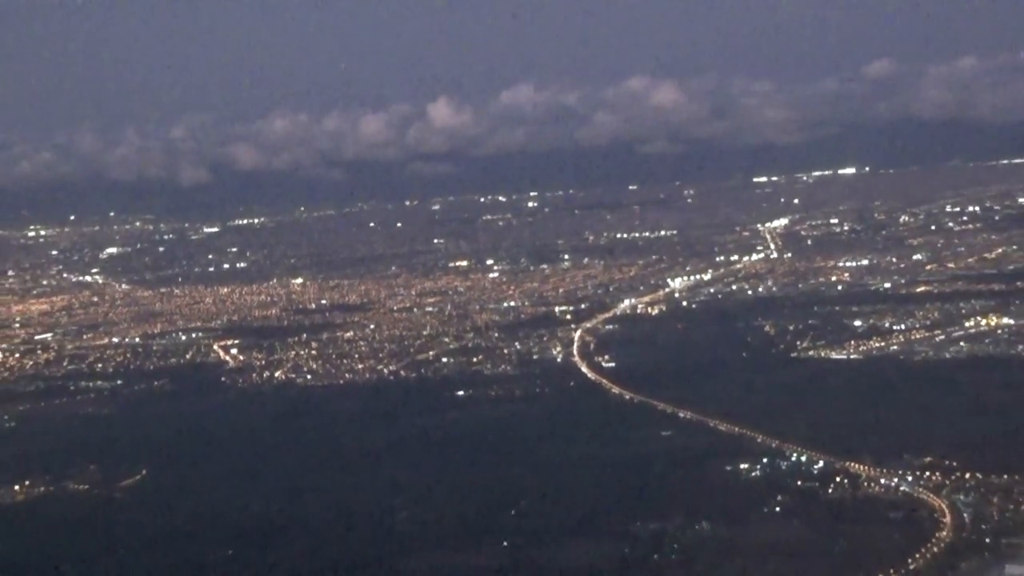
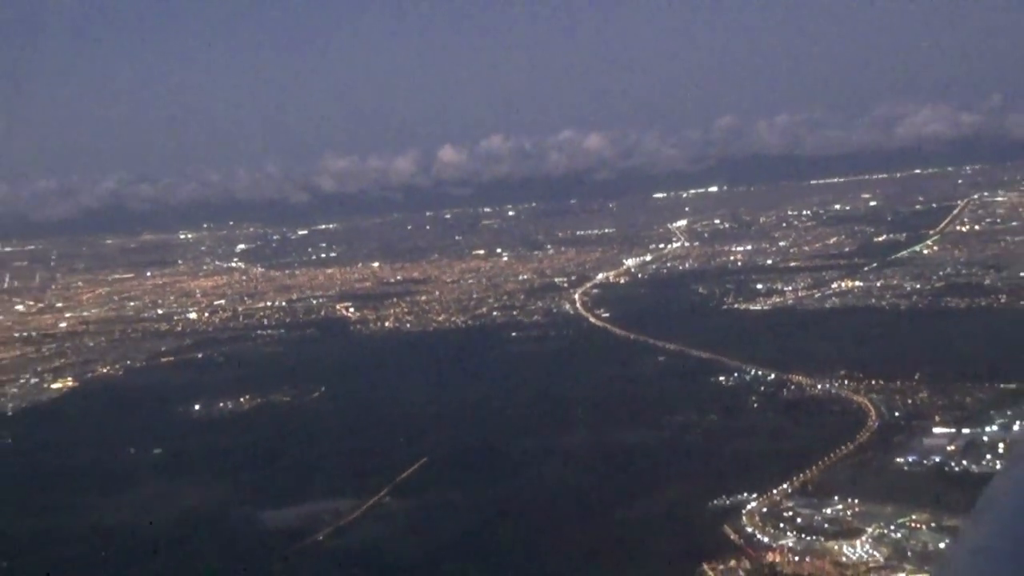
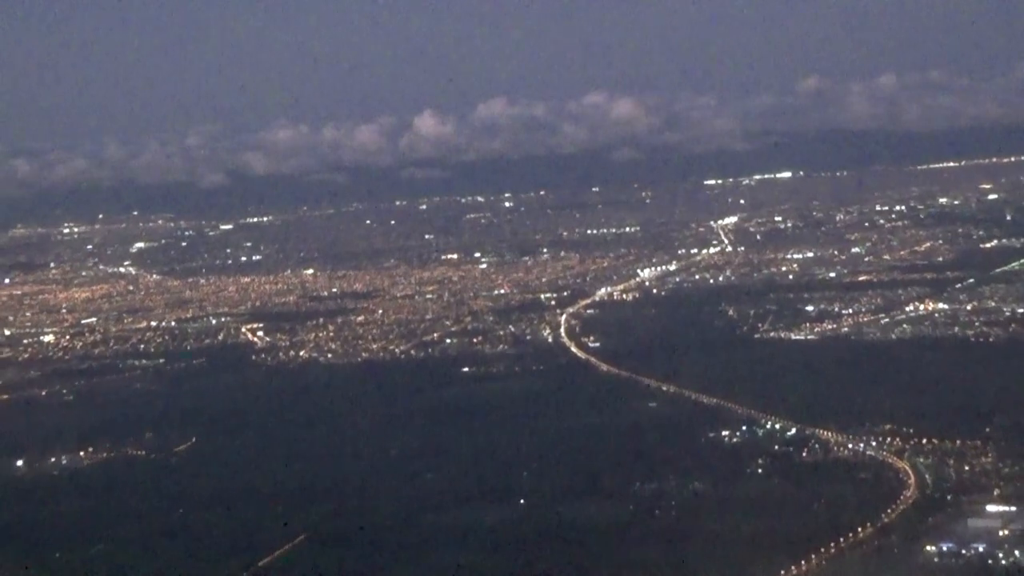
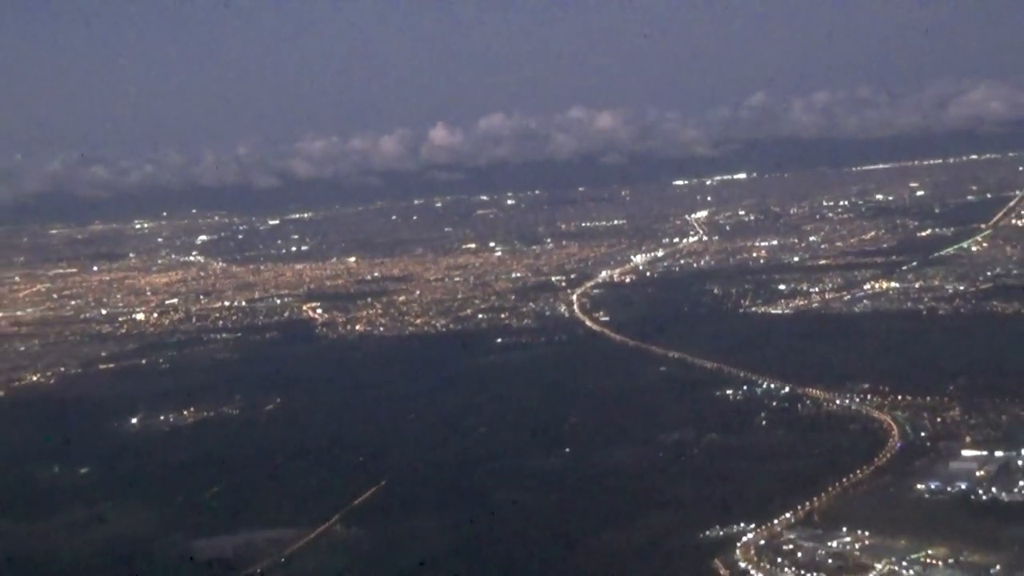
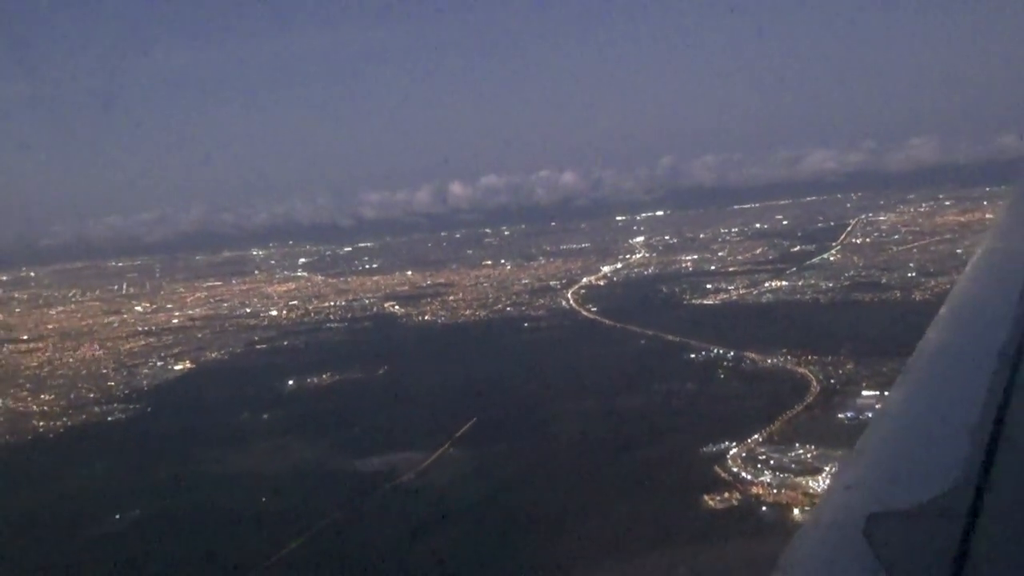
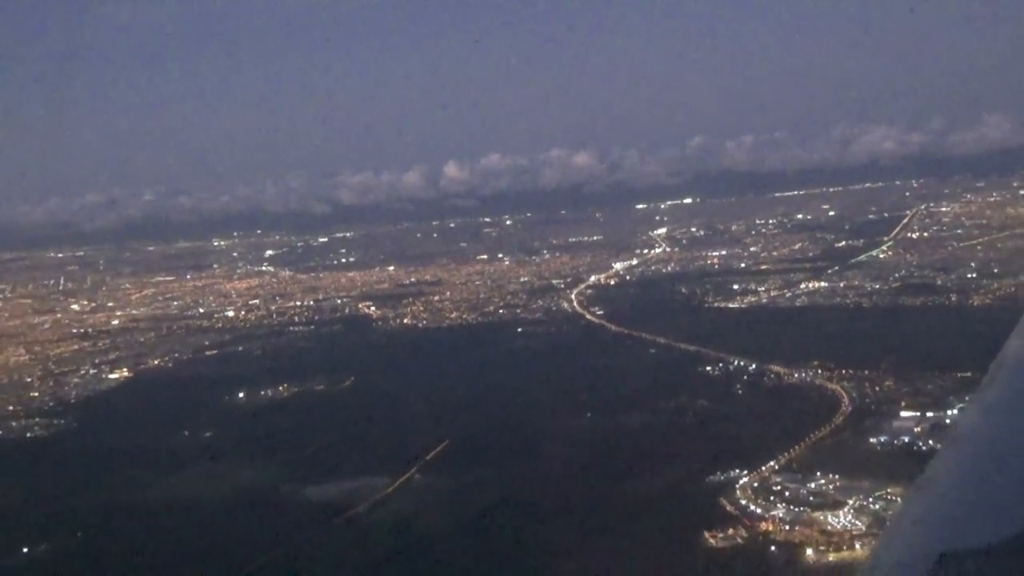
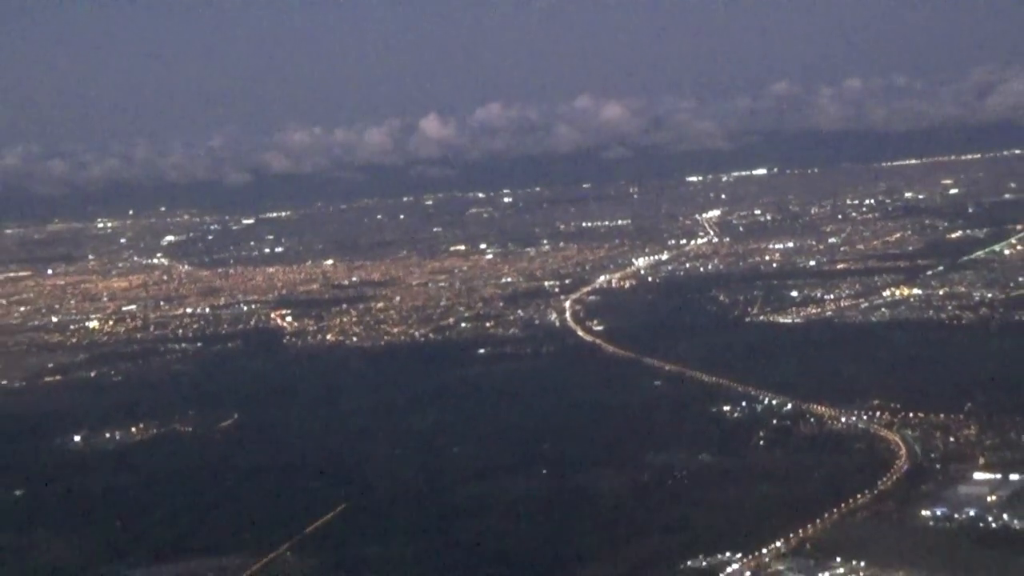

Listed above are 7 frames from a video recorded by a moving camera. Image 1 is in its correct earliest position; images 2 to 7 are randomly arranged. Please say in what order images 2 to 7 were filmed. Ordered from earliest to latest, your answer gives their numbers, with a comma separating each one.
3, 7, 4, 2, 6, 5
